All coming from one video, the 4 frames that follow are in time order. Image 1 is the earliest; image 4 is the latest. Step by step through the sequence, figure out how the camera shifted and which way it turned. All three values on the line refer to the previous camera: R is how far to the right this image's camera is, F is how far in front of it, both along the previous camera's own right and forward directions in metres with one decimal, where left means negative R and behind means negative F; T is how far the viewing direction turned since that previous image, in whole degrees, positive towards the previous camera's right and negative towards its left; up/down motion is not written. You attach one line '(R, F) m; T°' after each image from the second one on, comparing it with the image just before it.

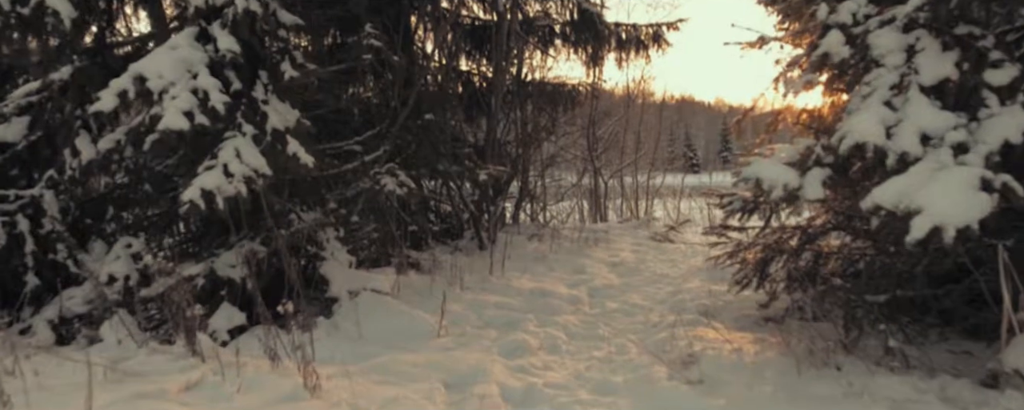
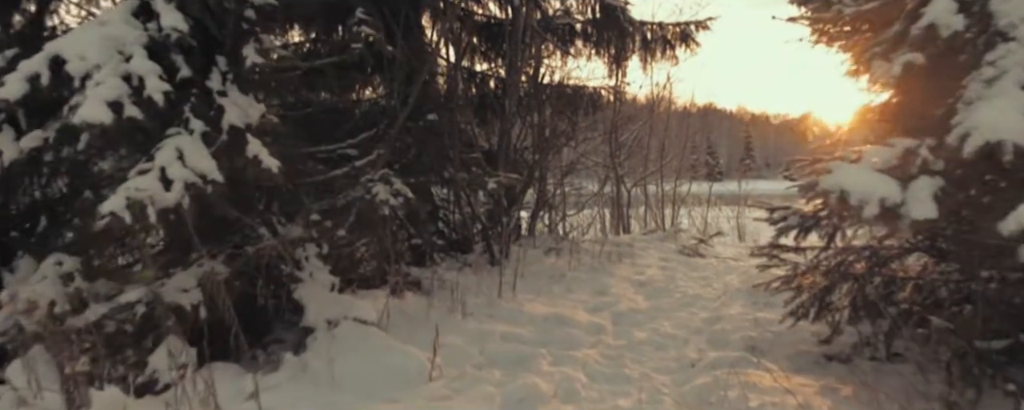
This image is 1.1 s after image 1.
(+0.1, +0.9) m; -2°
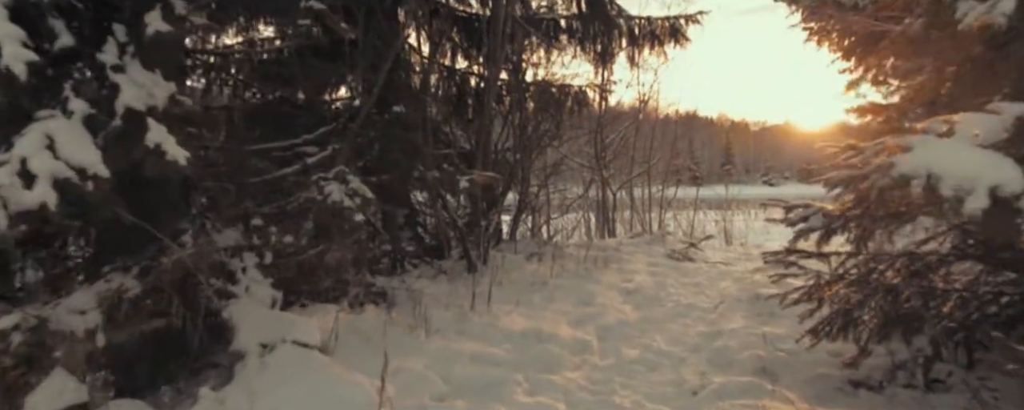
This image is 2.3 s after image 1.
(+0.1, +0.7) m; +1°
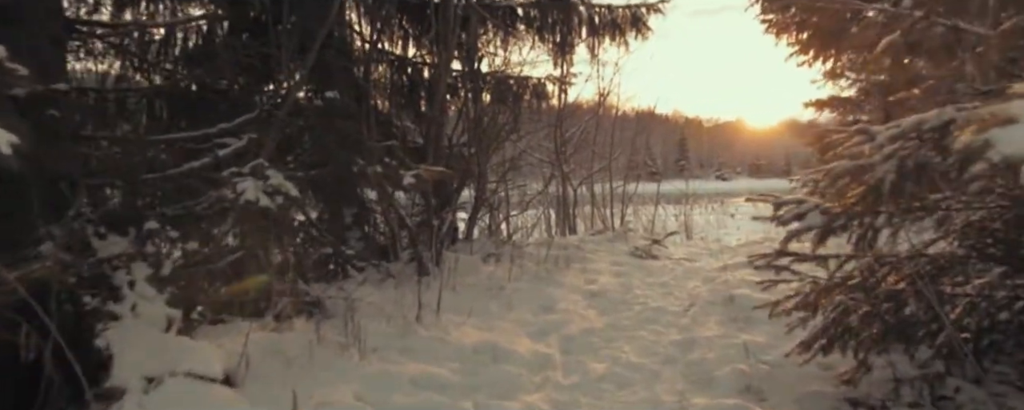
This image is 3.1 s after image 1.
(+0.1, +0.6) m; +4°
